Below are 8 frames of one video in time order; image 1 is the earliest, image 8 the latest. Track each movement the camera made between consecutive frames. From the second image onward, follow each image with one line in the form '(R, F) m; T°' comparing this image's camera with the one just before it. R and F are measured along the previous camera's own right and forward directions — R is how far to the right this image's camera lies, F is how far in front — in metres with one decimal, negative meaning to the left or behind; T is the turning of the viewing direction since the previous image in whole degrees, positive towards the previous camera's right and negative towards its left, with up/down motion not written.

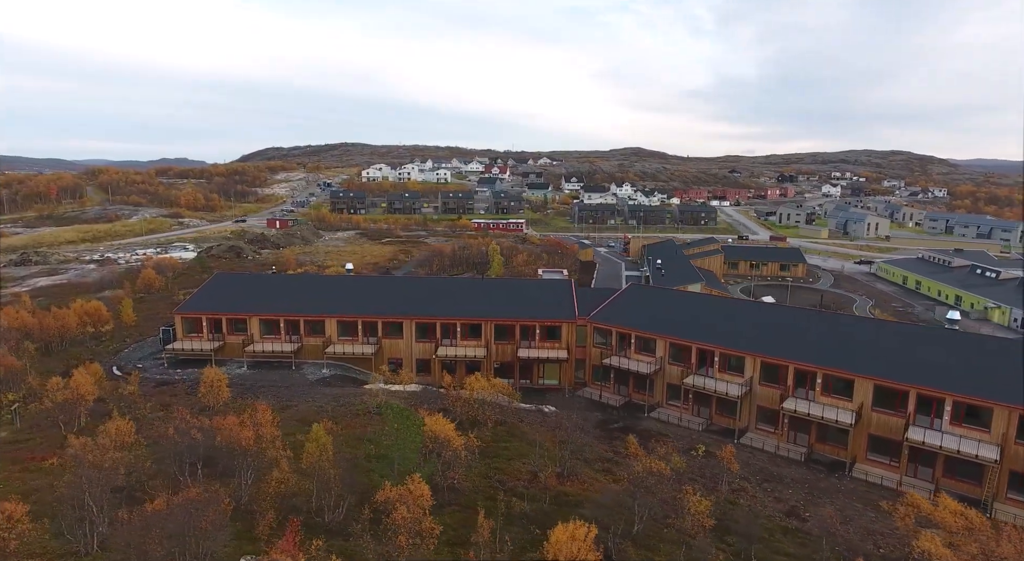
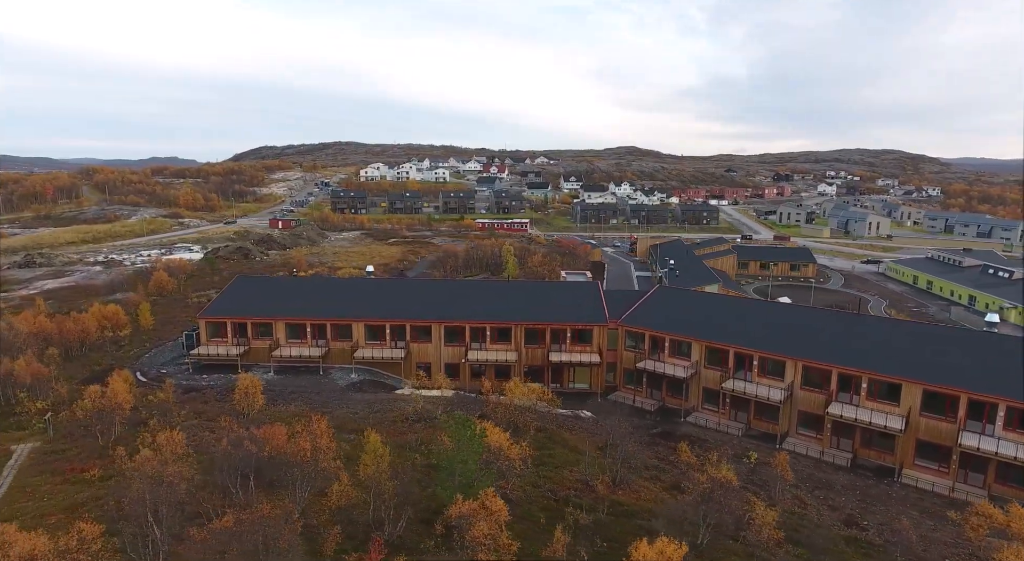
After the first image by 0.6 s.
(-1.6, +0.4) m; +1°
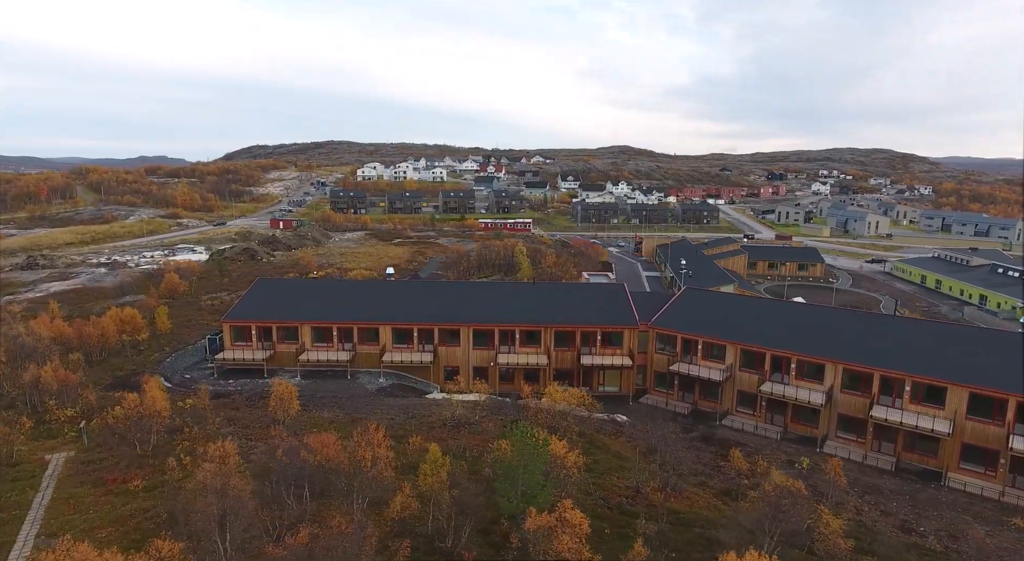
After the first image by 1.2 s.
(-1.6, +0.3) m; +1°
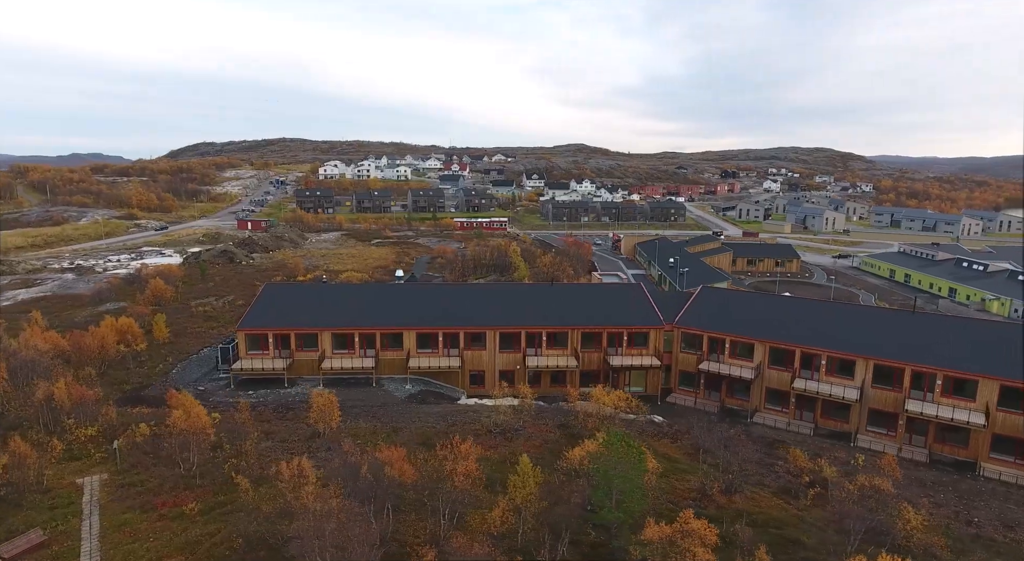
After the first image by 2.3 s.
(-2.9, +0.5) m; +4°
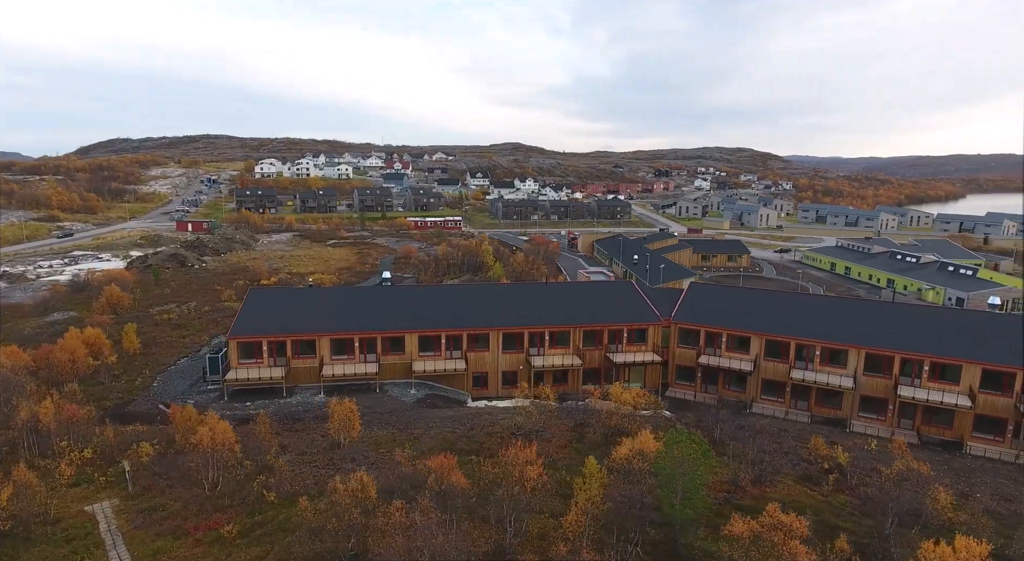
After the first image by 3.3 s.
(-2.7, +0.4) m; +6°
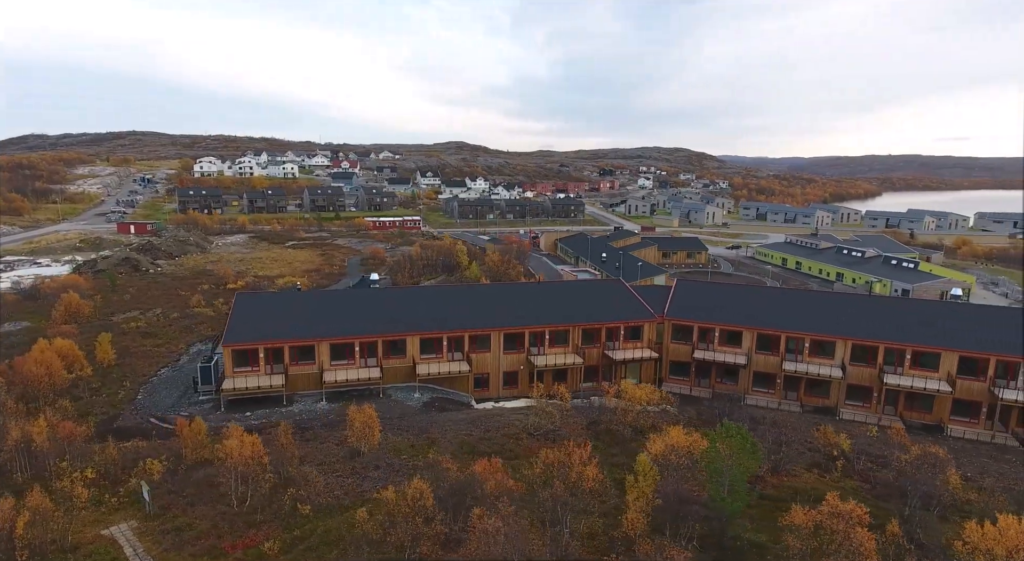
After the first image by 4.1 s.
(-2.3, +0.2) m; +5°
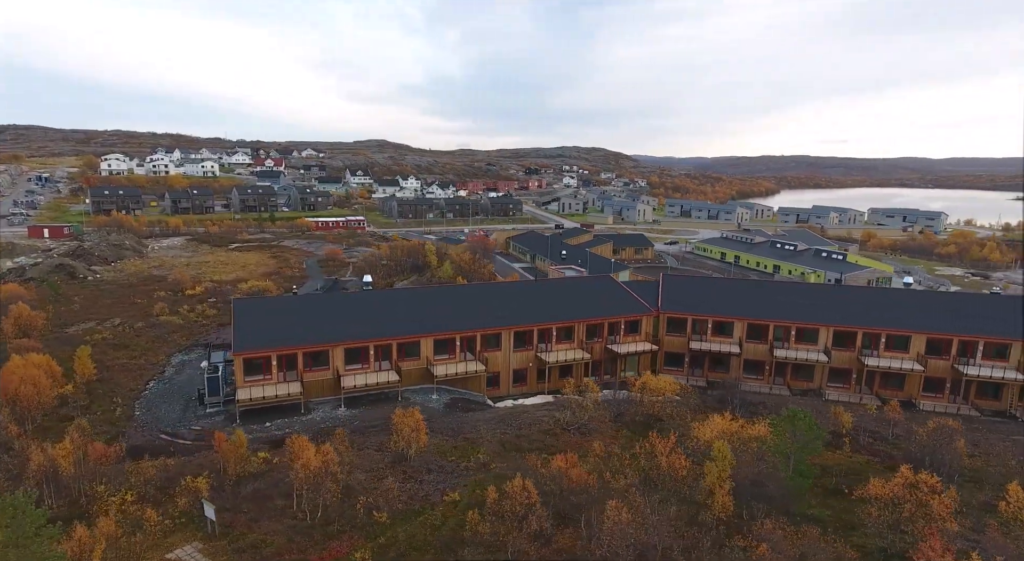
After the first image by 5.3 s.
(-3.5, +0.1) m; +7°
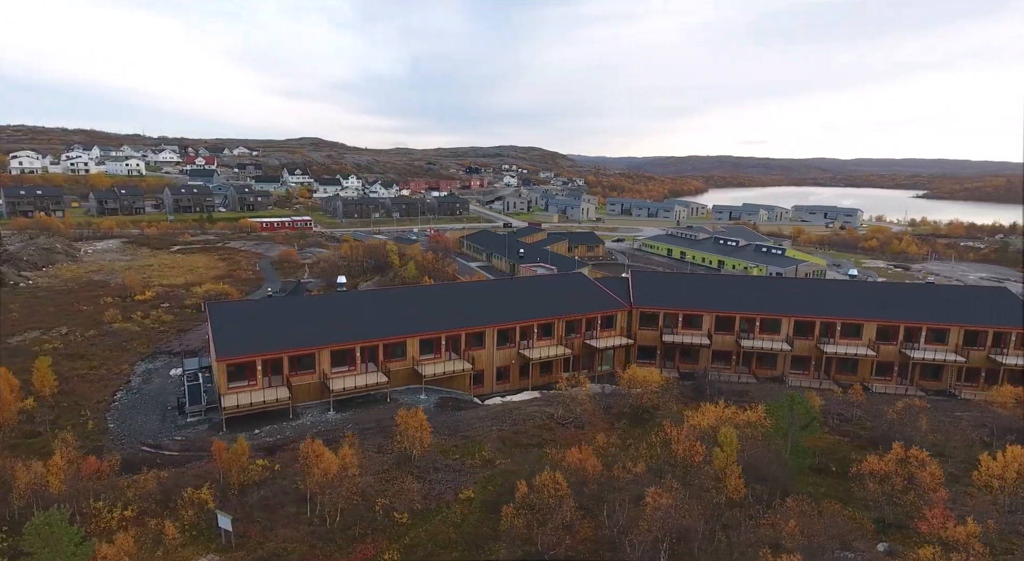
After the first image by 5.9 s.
(-1.8, -0.1) m; +6°
